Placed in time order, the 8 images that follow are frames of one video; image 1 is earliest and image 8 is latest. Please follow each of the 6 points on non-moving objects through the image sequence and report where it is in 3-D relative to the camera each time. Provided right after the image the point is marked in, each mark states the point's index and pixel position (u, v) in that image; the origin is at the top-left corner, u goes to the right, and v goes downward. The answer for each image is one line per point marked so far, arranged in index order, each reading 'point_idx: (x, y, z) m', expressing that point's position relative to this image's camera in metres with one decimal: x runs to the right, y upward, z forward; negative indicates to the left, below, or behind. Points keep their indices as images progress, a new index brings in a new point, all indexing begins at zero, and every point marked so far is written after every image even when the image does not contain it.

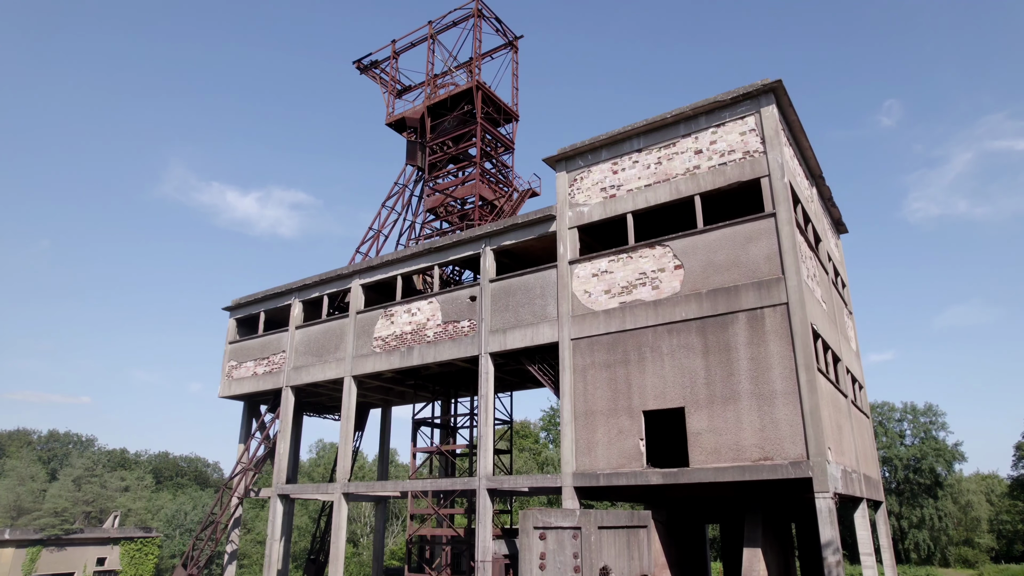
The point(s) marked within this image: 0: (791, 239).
0: (+6.1, +1.1, +13.8) m
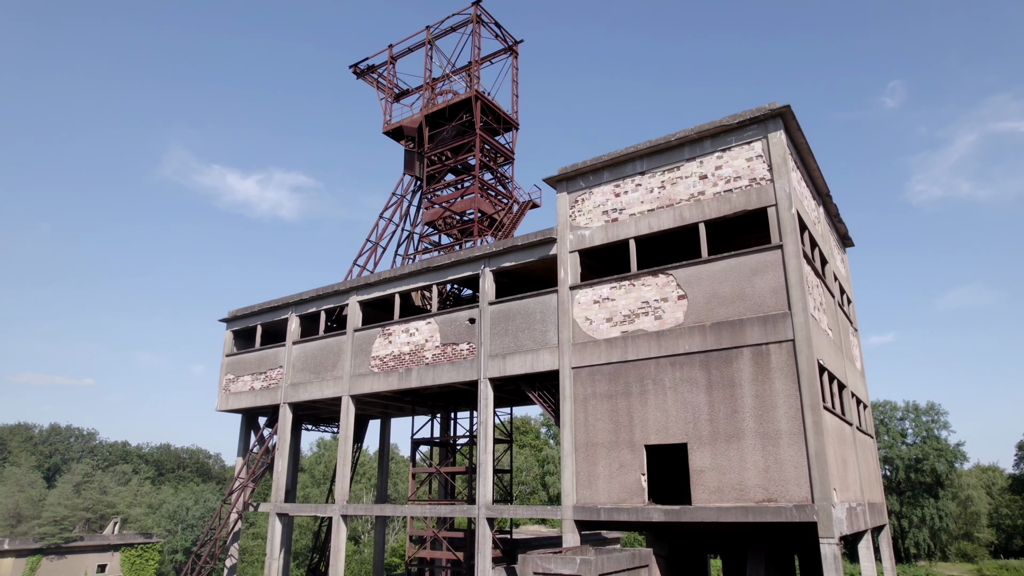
0: (+6.1, +0.3, +13.5) m
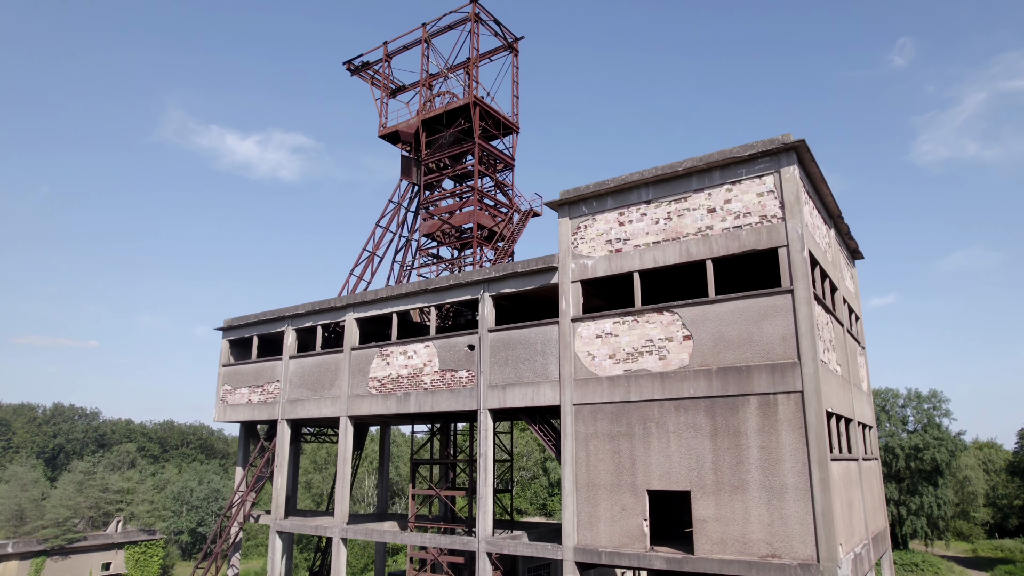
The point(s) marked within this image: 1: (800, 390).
0: (+6.1, -0.7, +12.9) m
1: (+5.8, -2.1, +12.8) m
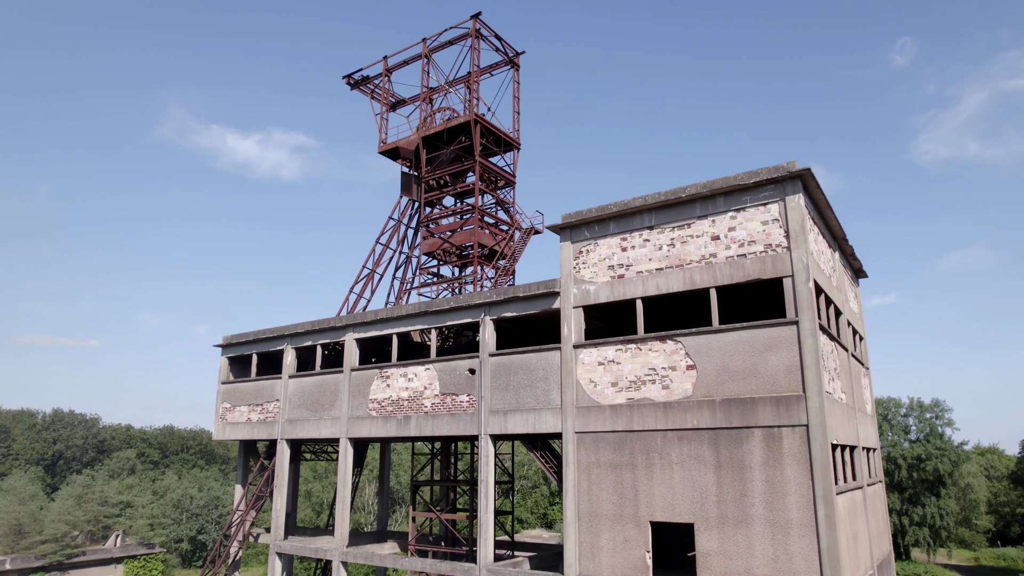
0: (+6.1, -1.3, +12.8) m
1: (+5.9, -2.7, +12.6) m
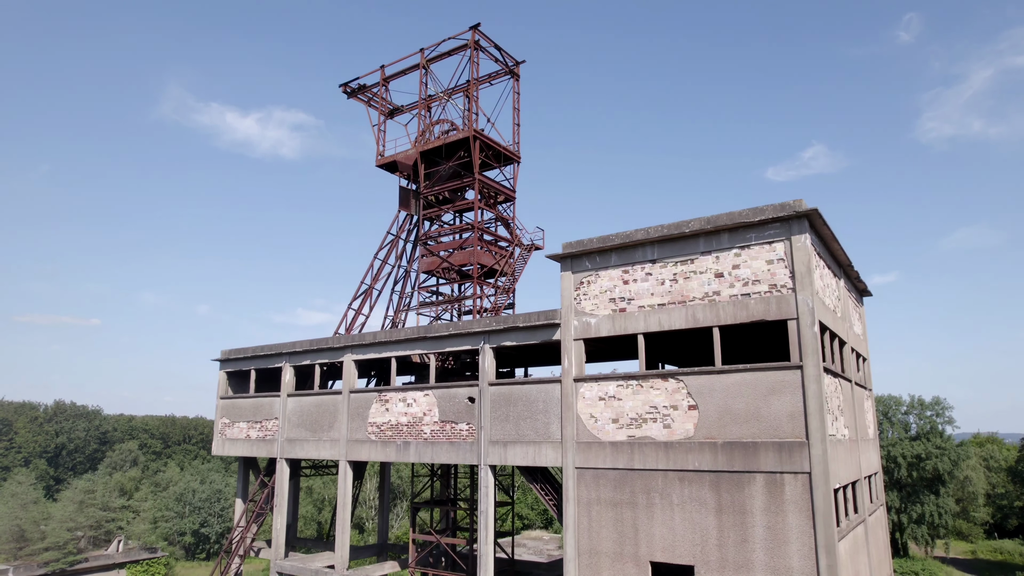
0: (+6.1, -2.2, +12.6) m
1: (+5.9, -3.6, +12.5) m
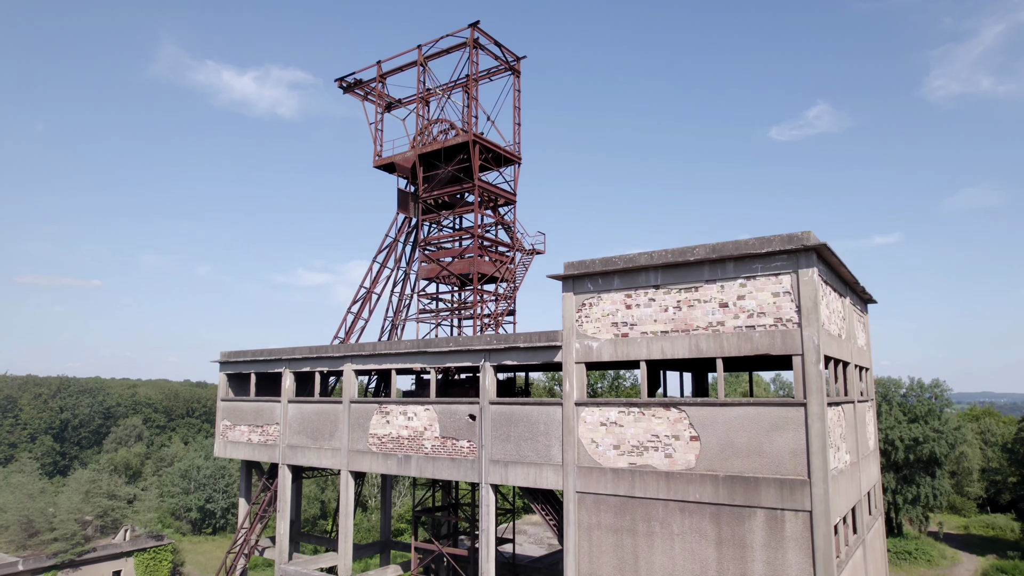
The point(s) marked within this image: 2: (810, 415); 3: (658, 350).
0: (+6.1, -3.0, +12.5) m
1: (+5.9, -4.4, +12.5) m
2: (+6.0, -2.5, +12.7) m
3: (+3.3, -1.4, +14.5) m
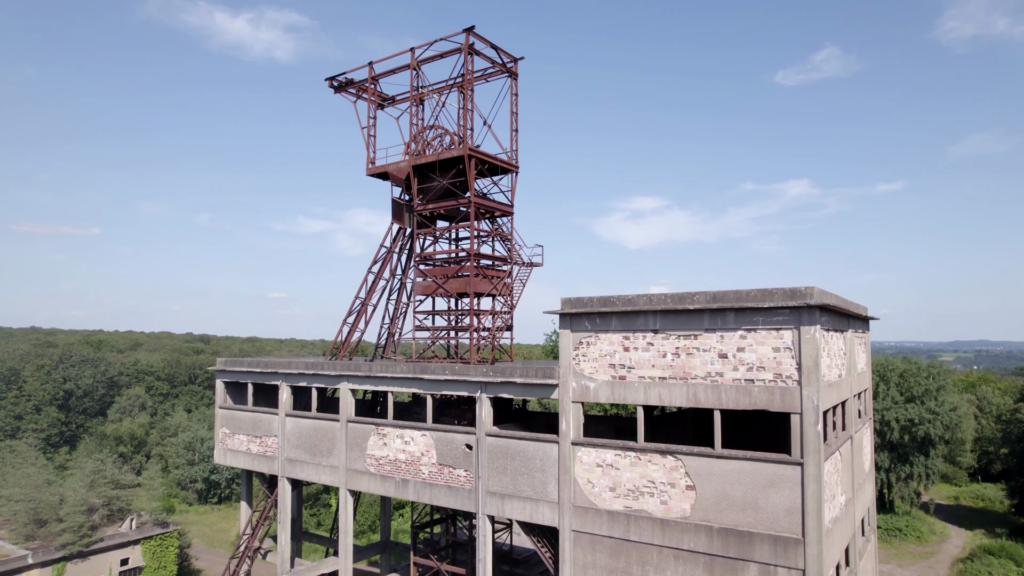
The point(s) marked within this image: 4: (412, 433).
0: (+6.0, -4.2, +12.5) m
1: (+5.8, -5.6, +12.6) m
2: (+5.9, -3.7, +12.6) m
3: (+3.2, -2.5, +14.3) m
4: (-2.9, -4.2, +18.3) m
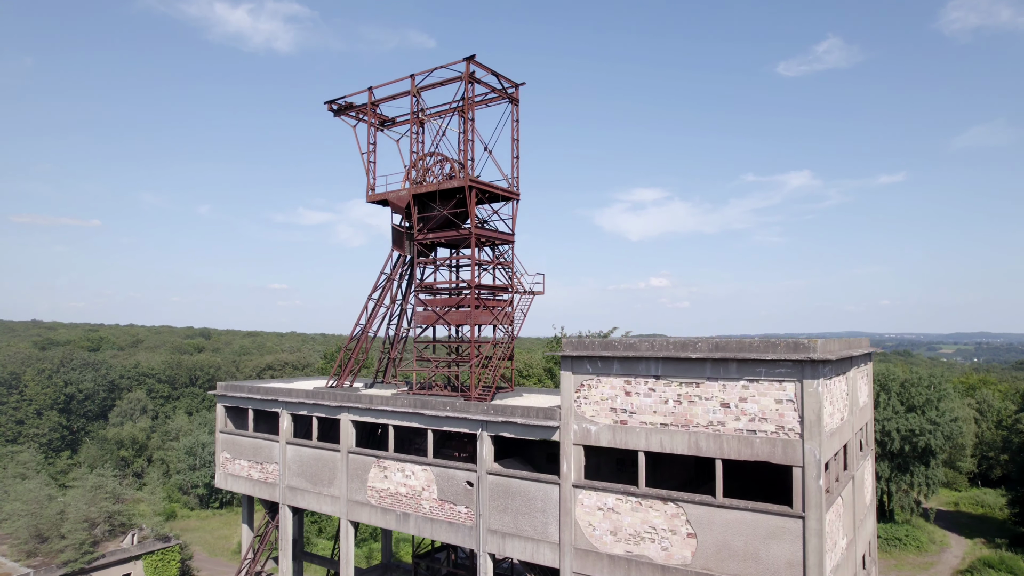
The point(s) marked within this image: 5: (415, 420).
0: (+6.0, -5.2, +12.5) m
1: (+5.8, -6.6, +12.6) m
2: (+5.9, -4.8, +12.6) m
3: (+3.3, -3.5, +14.3) m
4: (-2.9, -5.2, +18.3) m
5: (-2.8, -3.8, +18.4) m
